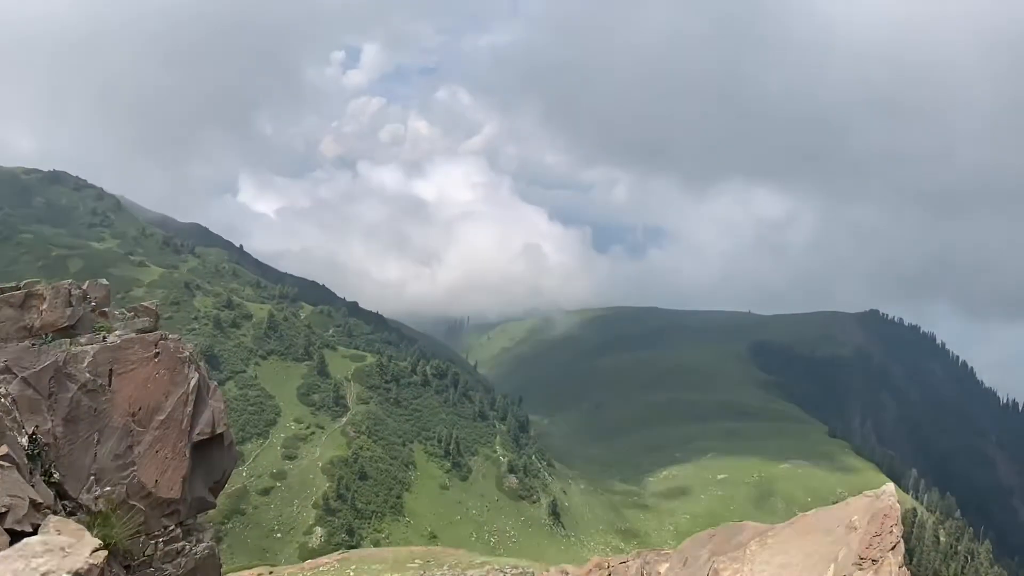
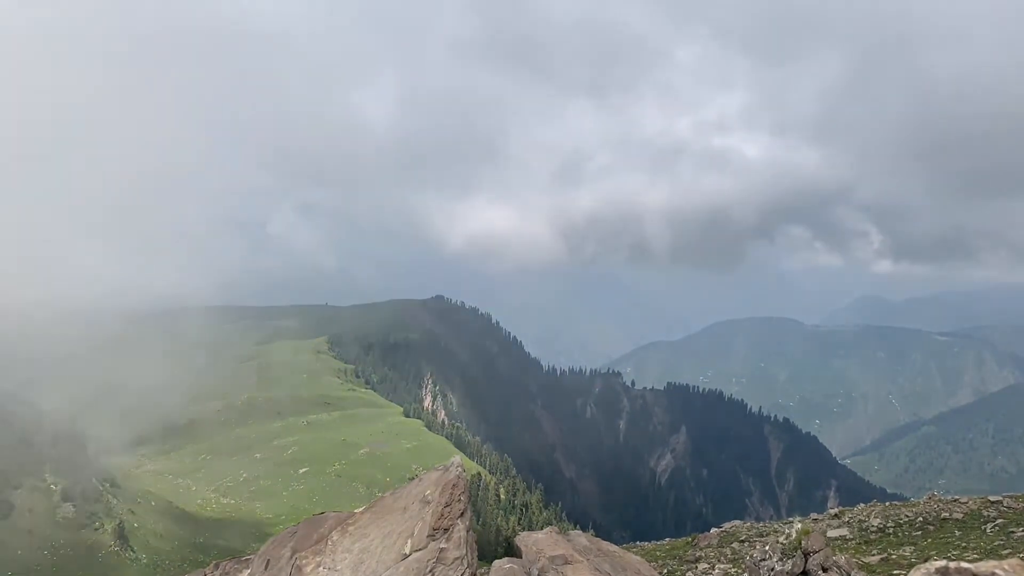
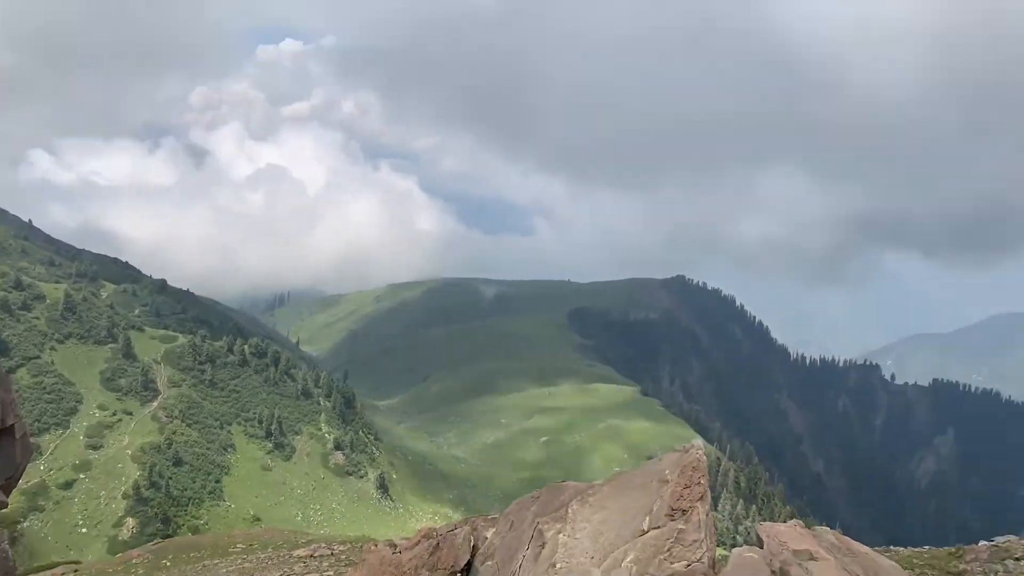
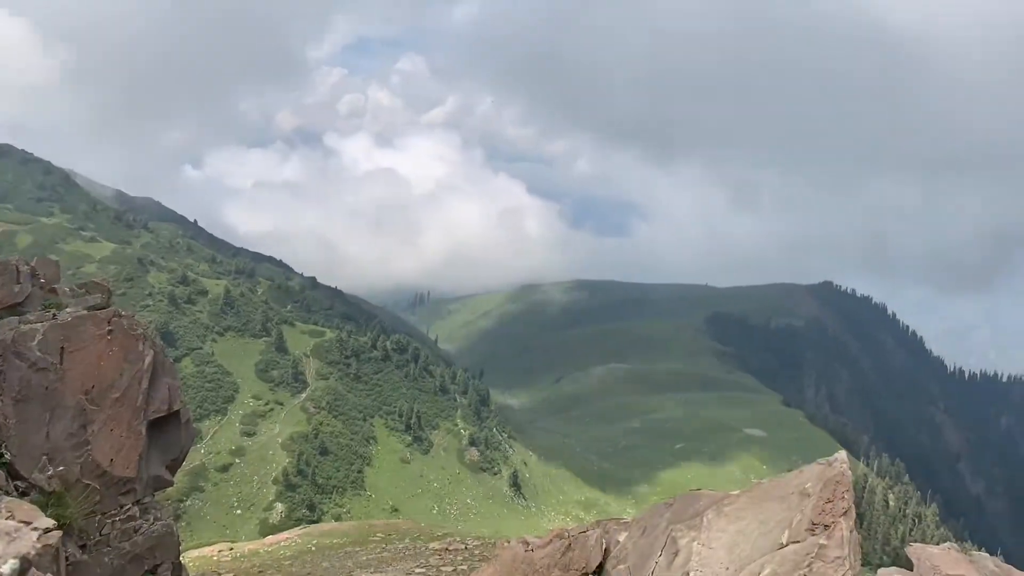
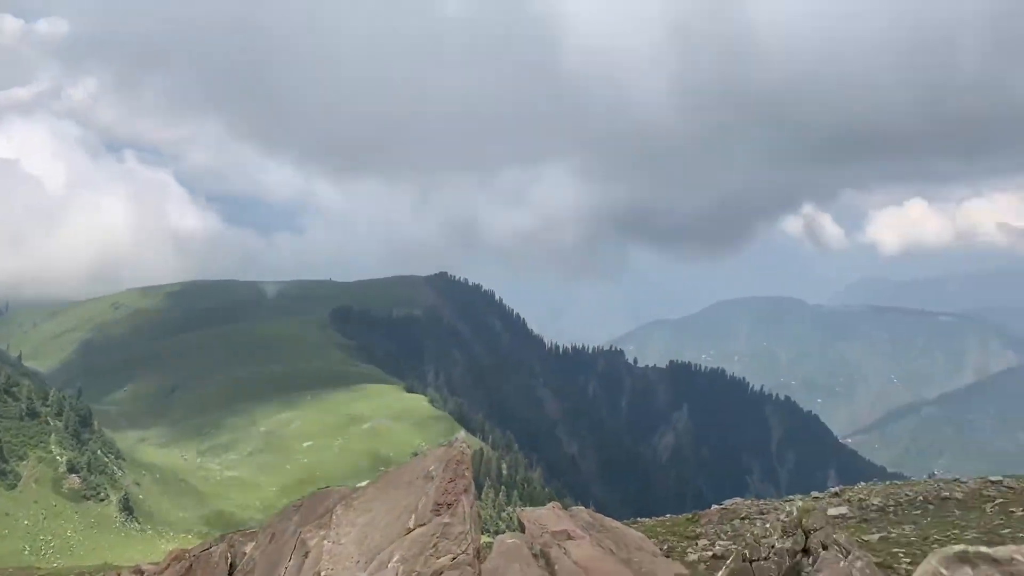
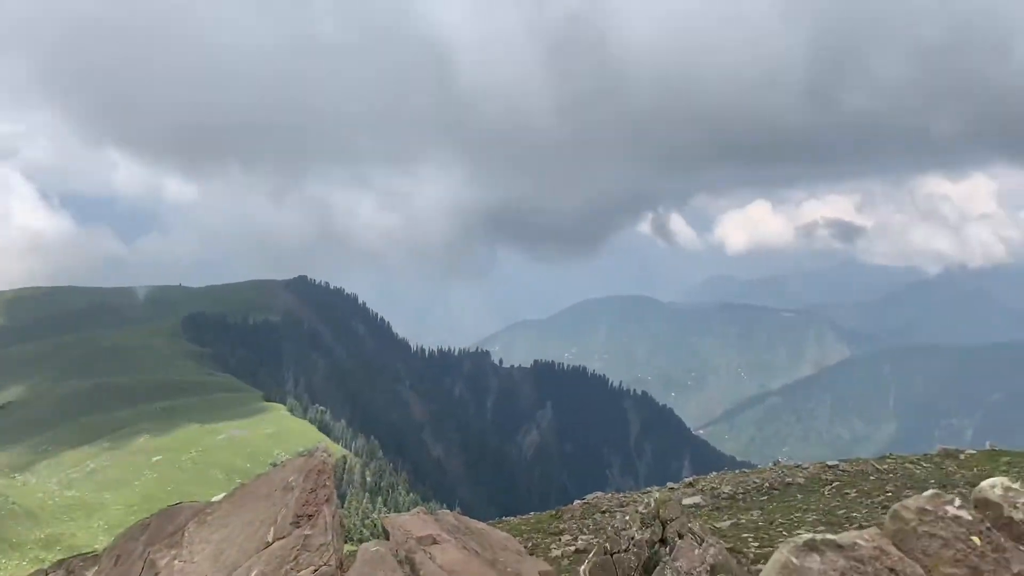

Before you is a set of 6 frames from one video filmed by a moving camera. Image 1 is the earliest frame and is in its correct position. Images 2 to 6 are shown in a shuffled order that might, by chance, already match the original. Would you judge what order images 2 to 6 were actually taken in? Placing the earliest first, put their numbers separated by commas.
4, 3, 5, 6, 2
